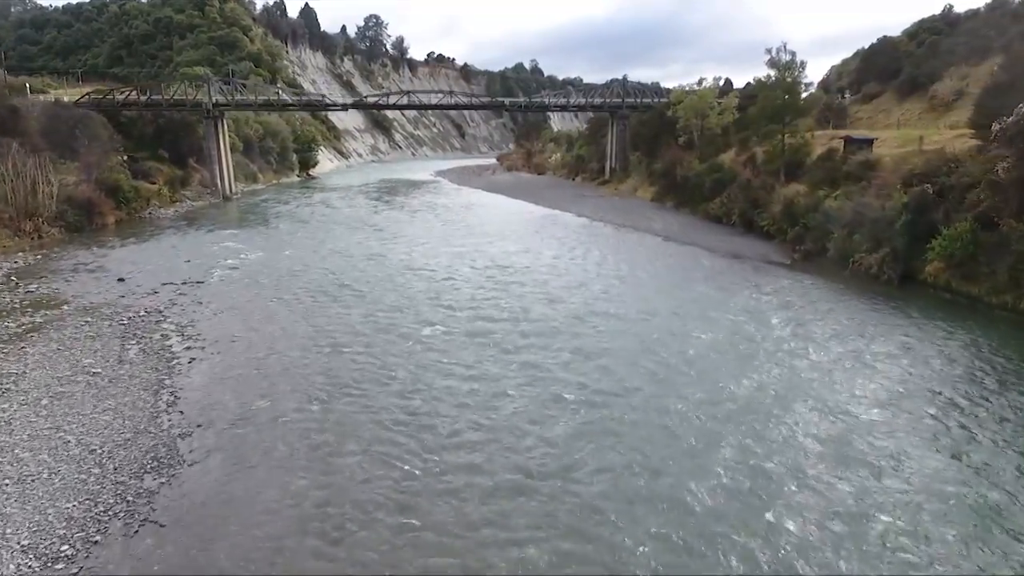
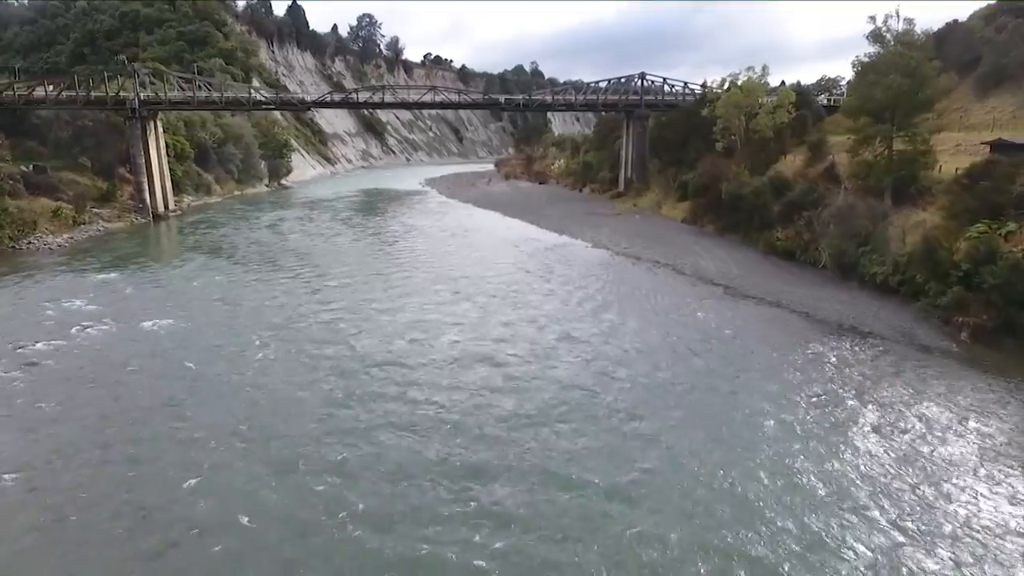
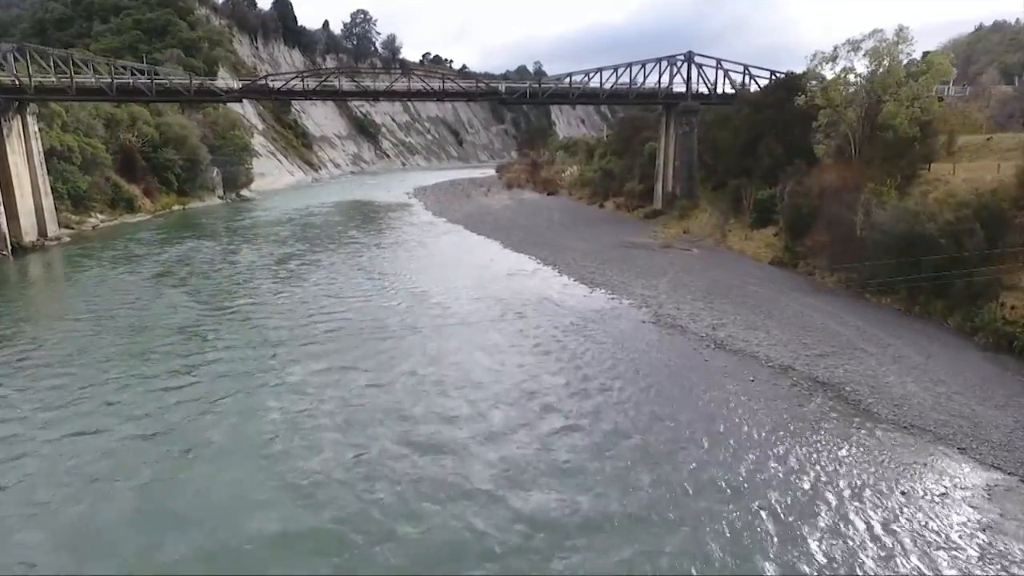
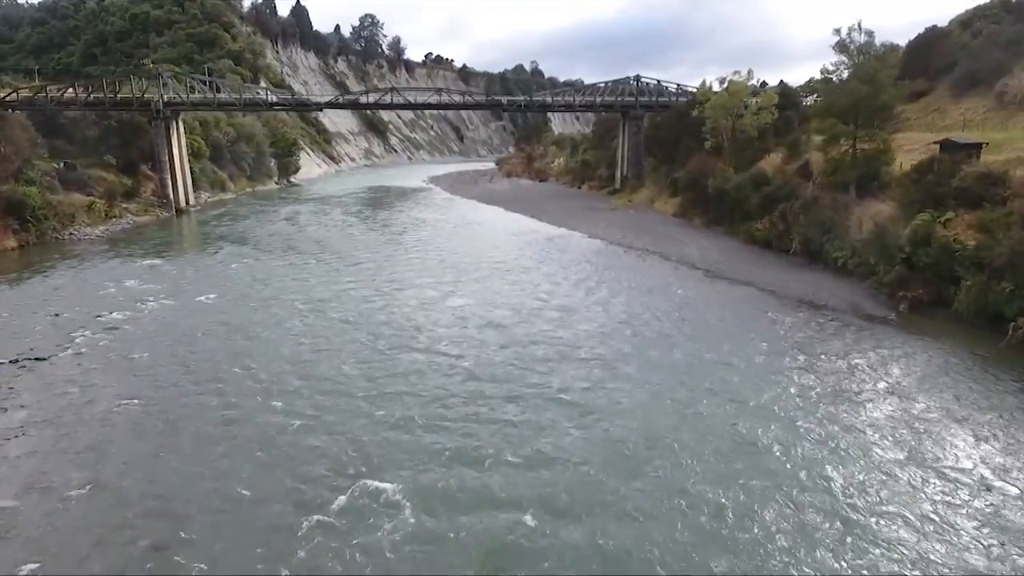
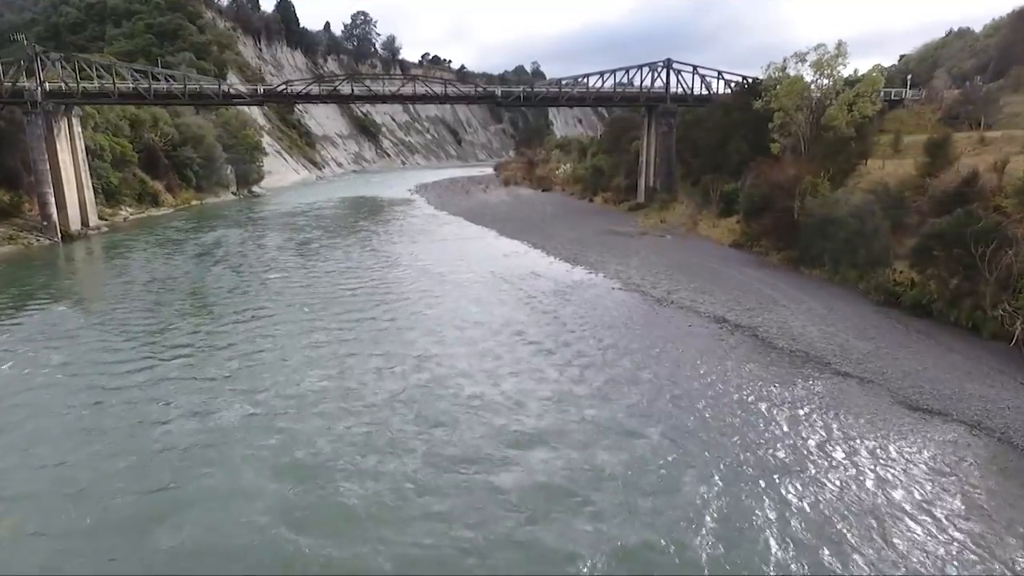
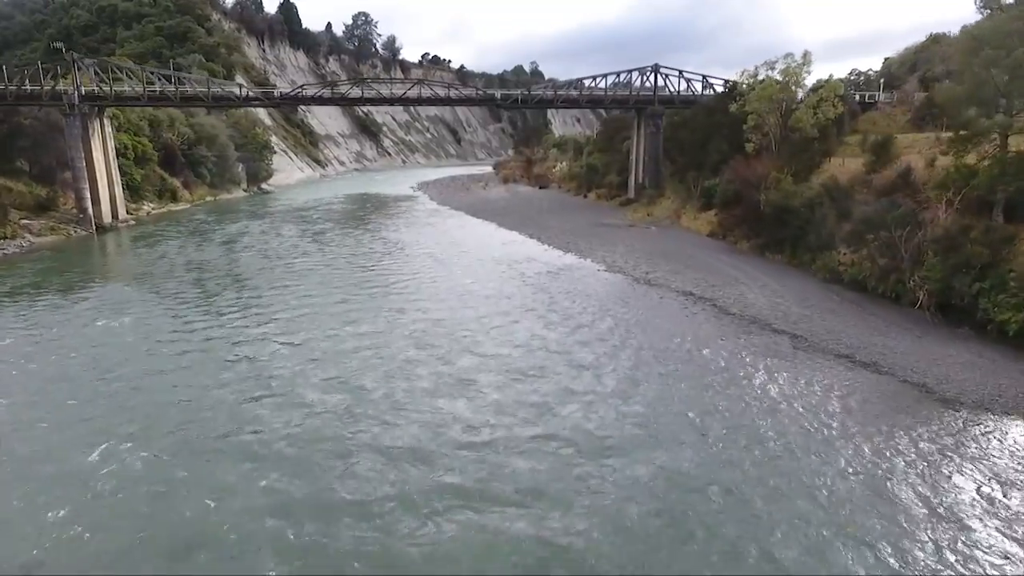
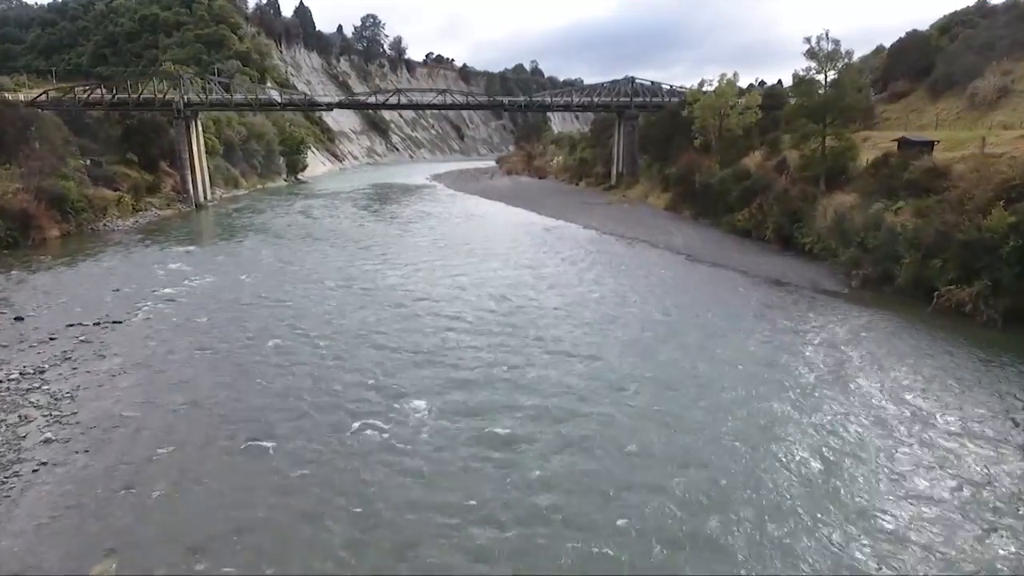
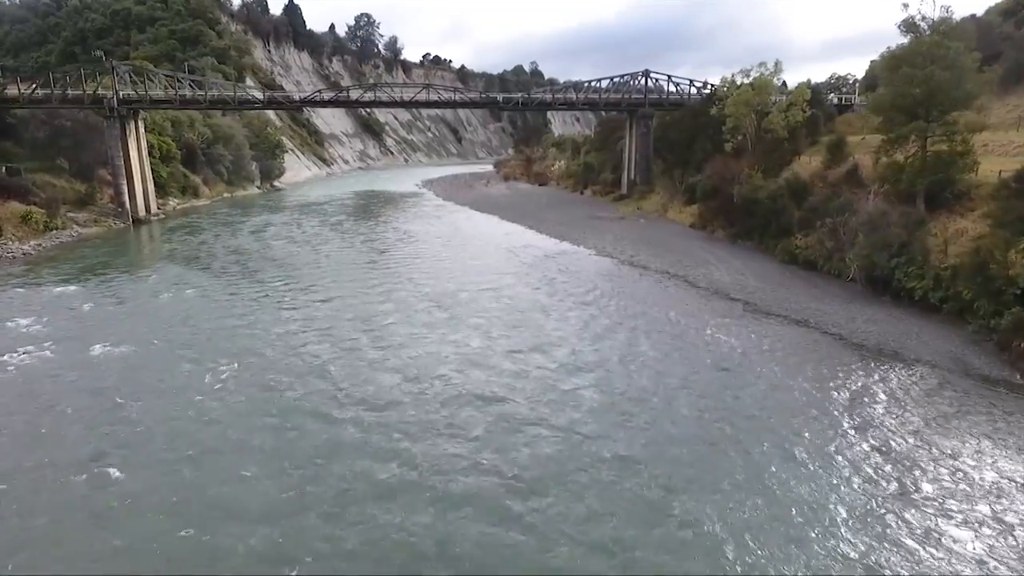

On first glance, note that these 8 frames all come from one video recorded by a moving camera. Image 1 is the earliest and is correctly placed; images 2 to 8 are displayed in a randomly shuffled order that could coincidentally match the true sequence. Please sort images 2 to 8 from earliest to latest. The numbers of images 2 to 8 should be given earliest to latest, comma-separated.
7, 4, 2, 8, 6, 5, 3
